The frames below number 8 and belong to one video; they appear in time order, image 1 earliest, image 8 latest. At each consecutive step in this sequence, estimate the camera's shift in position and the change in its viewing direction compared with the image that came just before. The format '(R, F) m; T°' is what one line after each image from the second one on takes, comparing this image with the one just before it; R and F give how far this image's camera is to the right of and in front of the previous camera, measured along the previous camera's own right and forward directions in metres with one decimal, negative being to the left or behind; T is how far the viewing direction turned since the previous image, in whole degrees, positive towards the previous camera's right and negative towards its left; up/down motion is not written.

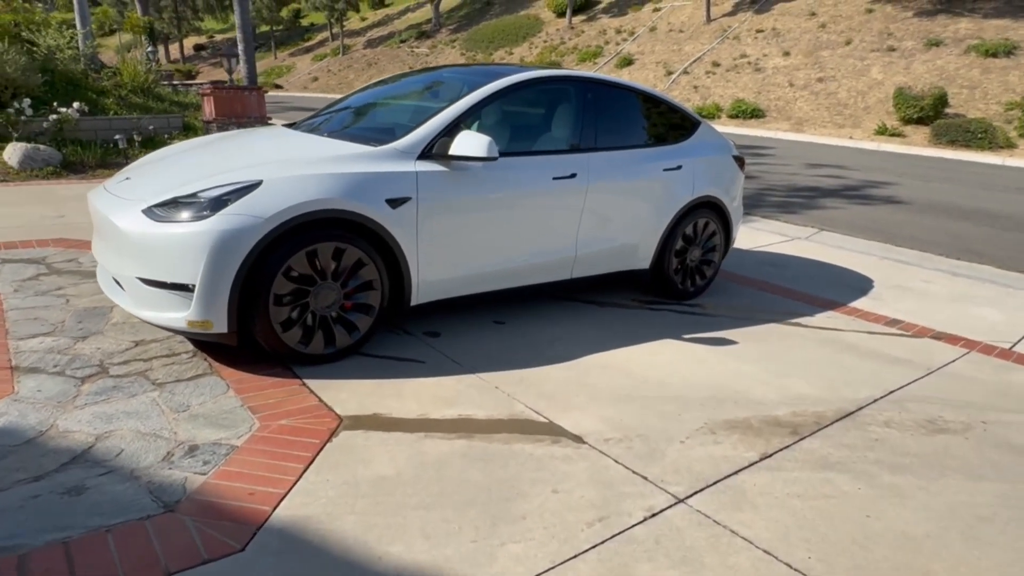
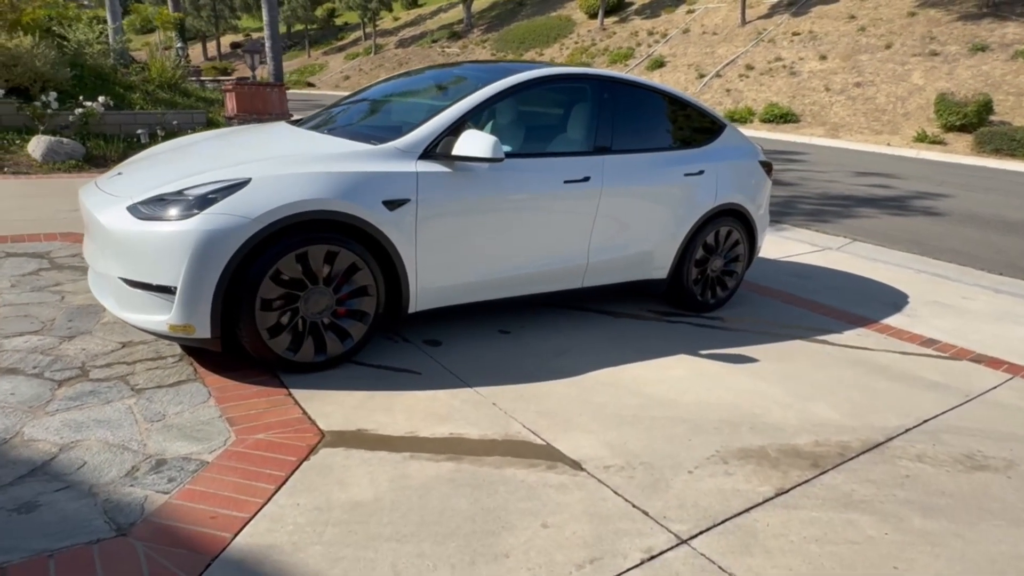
(+0.2, +0.3) m; -2°
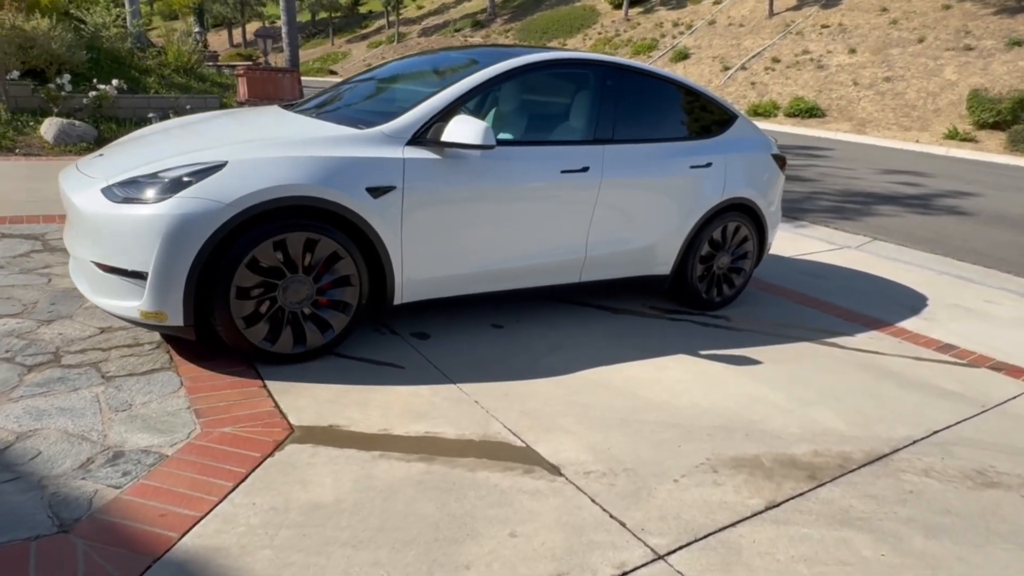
(+0.2, +0.2) m; -2°
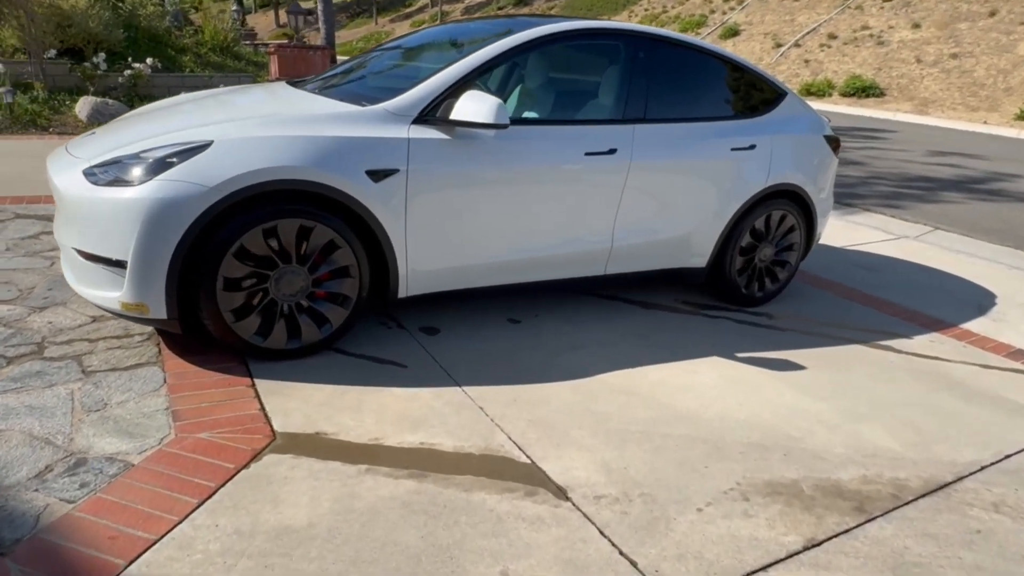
(+0.2, +0.4) m; -4°
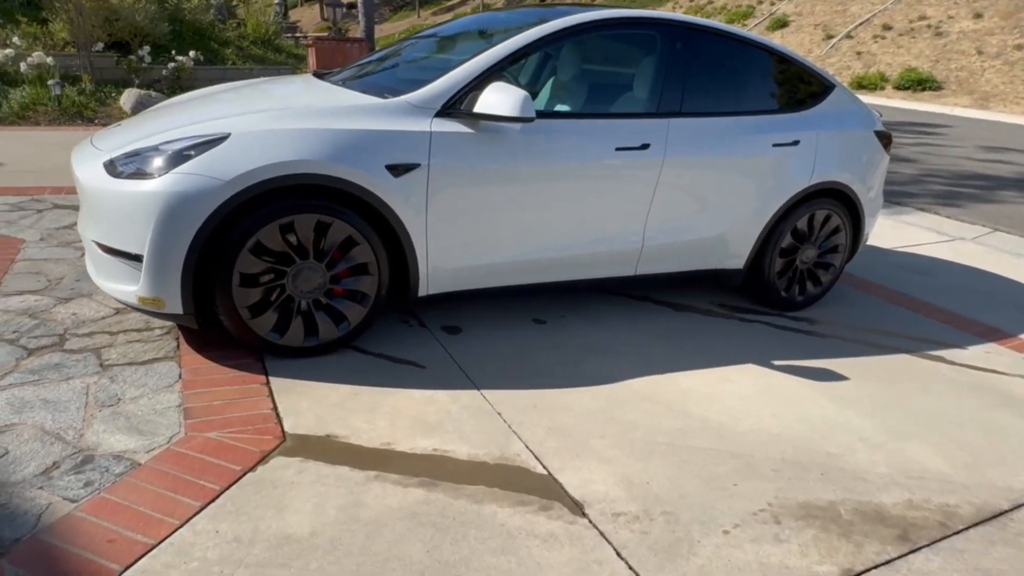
(+0.1, +0.1) m; -3°
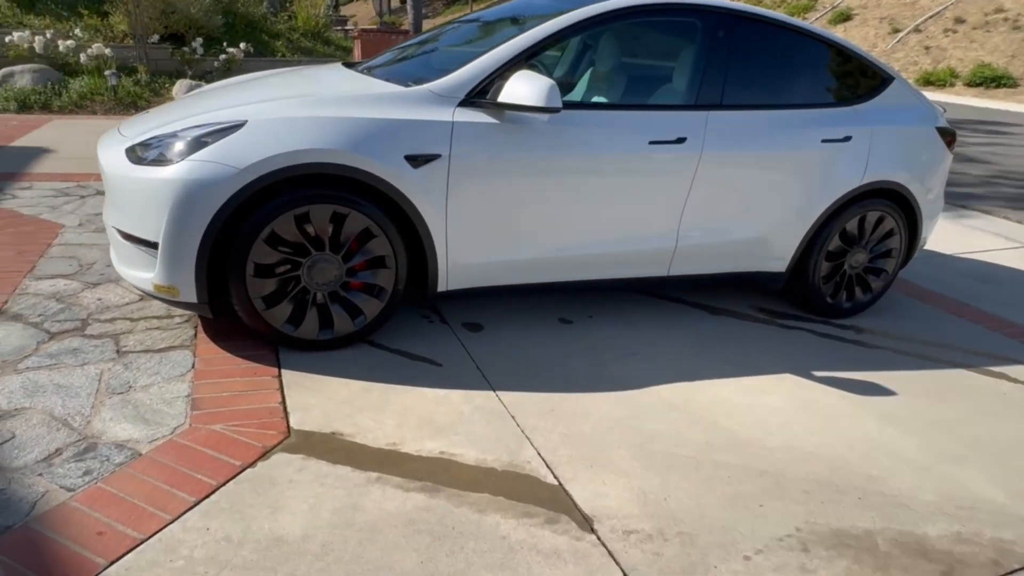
(+0.1, +0.2) m; -4°
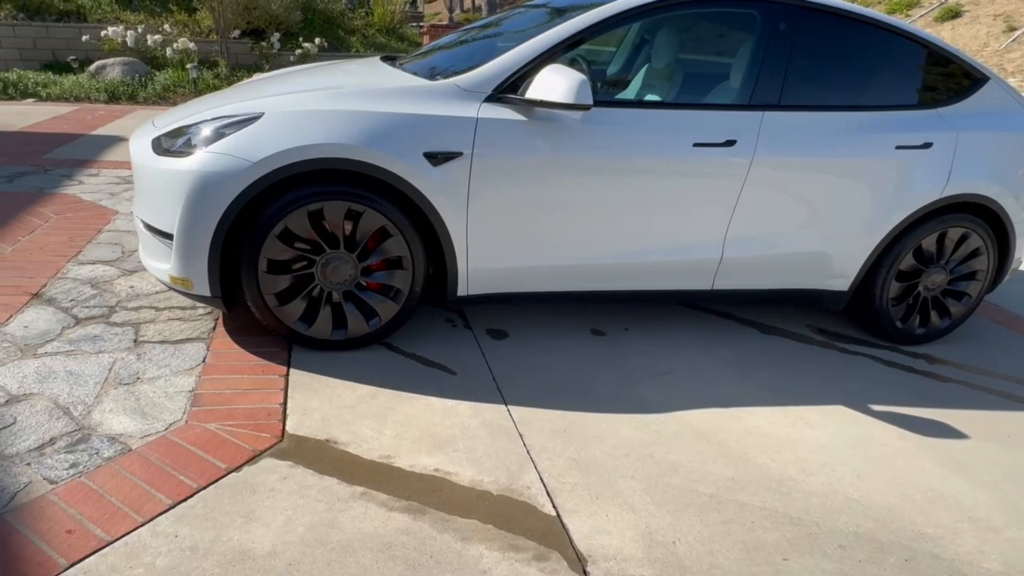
(+0.3, +0.2) m; -6°
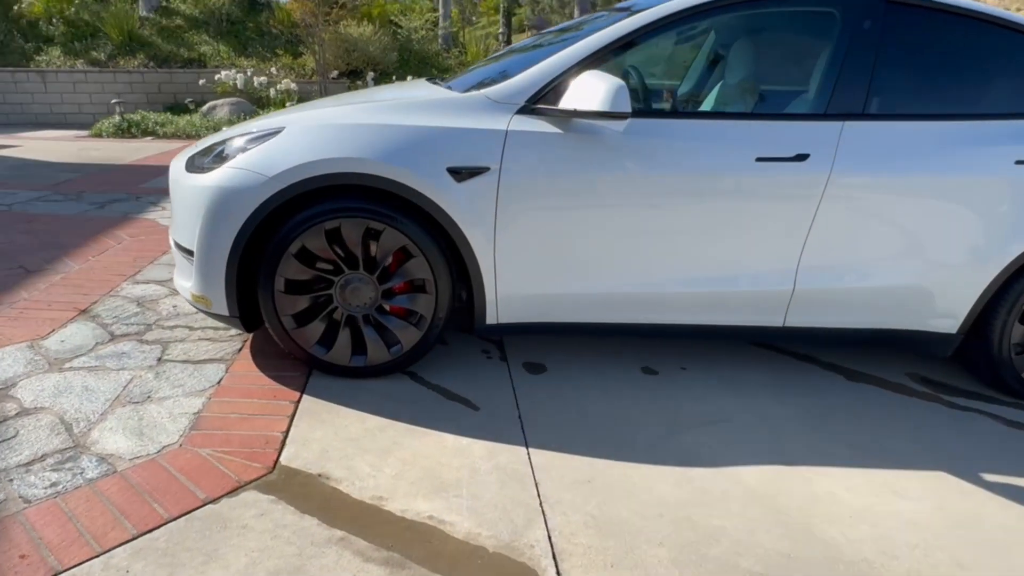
(+0.3, +0.3) m; -9°
